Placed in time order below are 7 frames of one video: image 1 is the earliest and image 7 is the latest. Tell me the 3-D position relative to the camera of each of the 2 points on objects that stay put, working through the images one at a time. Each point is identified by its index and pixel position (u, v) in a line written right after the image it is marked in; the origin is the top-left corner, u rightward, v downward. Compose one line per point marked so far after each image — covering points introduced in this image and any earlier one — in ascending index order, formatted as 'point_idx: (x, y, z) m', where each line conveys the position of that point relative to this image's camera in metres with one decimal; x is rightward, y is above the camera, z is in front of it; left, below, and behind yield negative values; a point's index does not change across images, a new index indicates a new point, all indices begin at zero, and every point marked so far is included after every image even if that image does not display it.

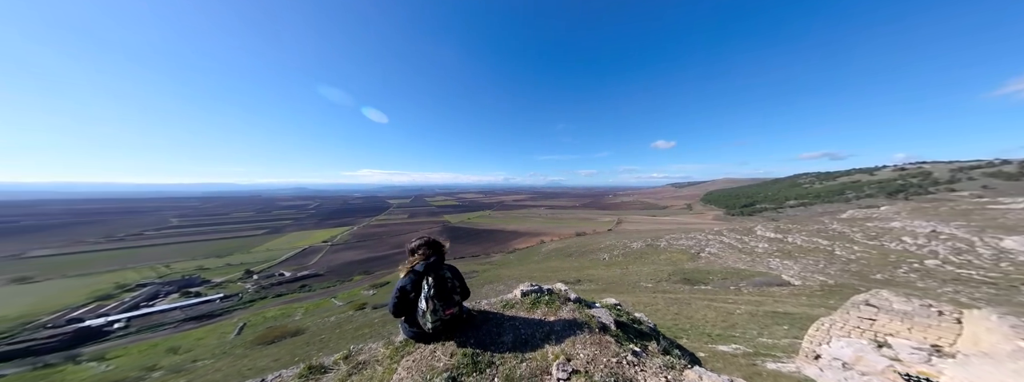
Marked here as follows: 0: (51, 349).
0: (-38.3, -13.2, +18.3) m
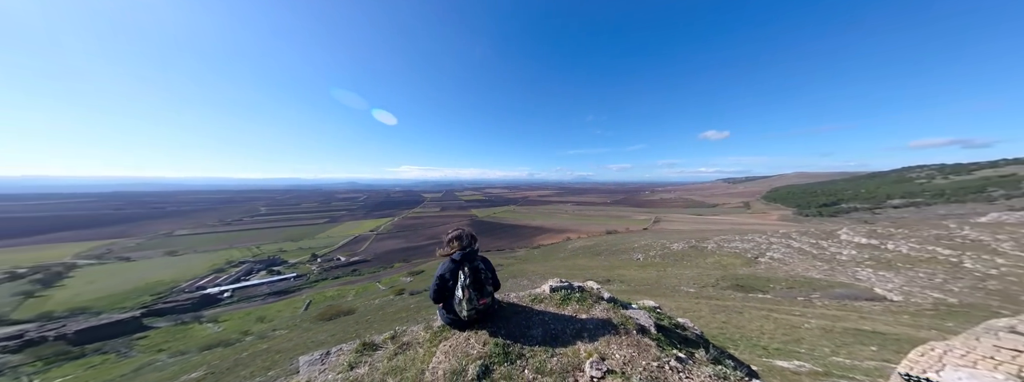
0: (-35.4, -12.6, +23.5) m
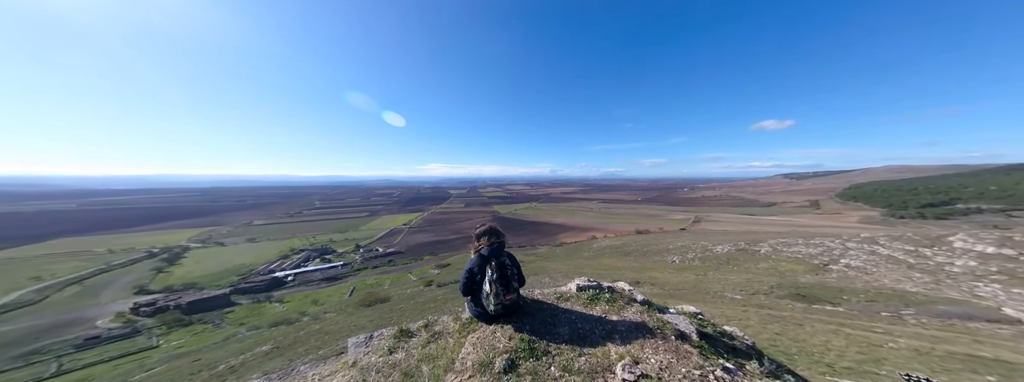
0: (-32.3, -12.1, +27.4) m
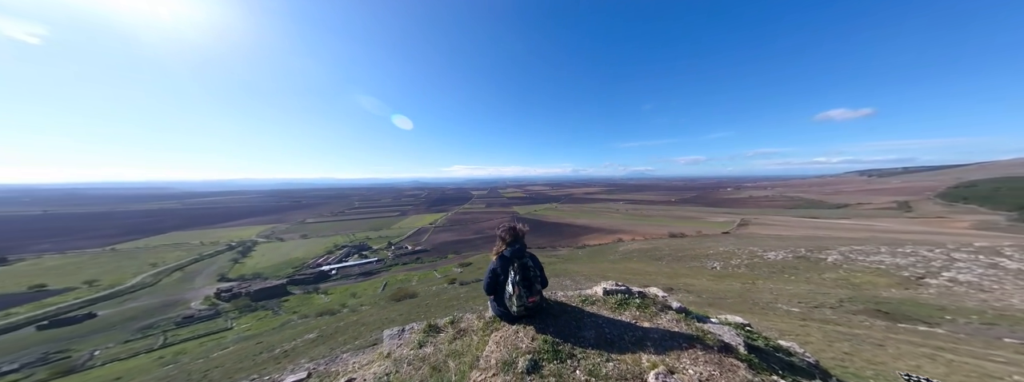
0: (-29.1, -12.3, +30.4) m
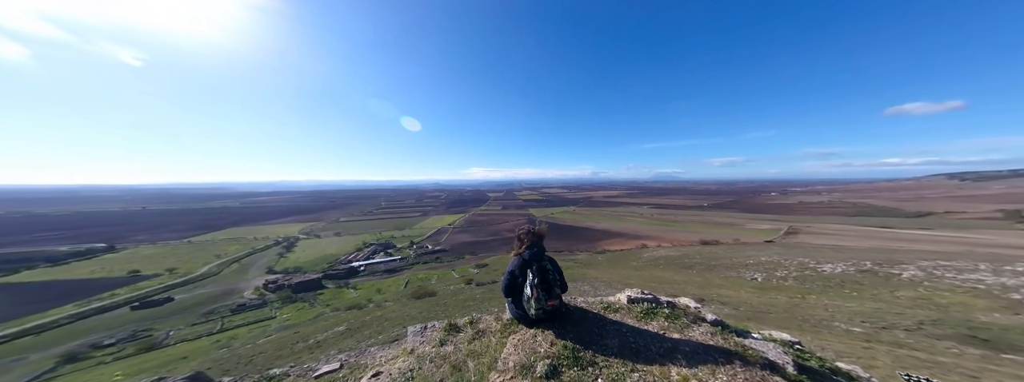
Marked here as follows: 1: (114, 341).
0: (-26.0, -12.5, +32.7) m
1: (-32.5, -12.1, +17.7) m
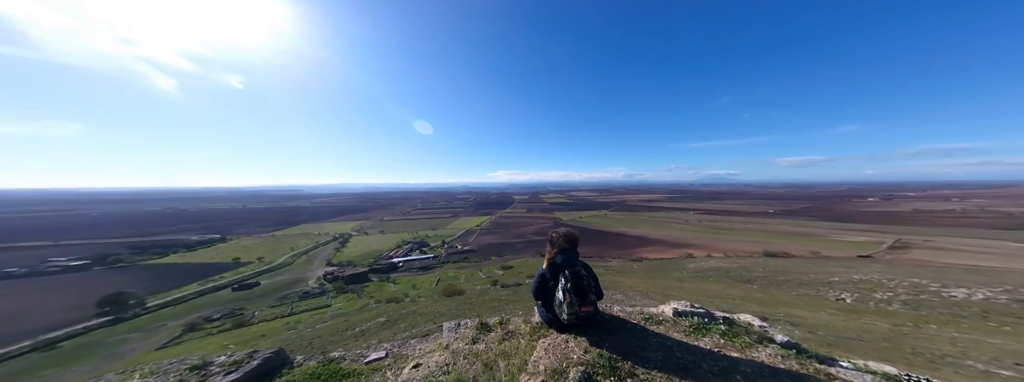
0: (-20.4, -12.8, +35.7) m
1: (-28.7, -12.2, +21.6) m
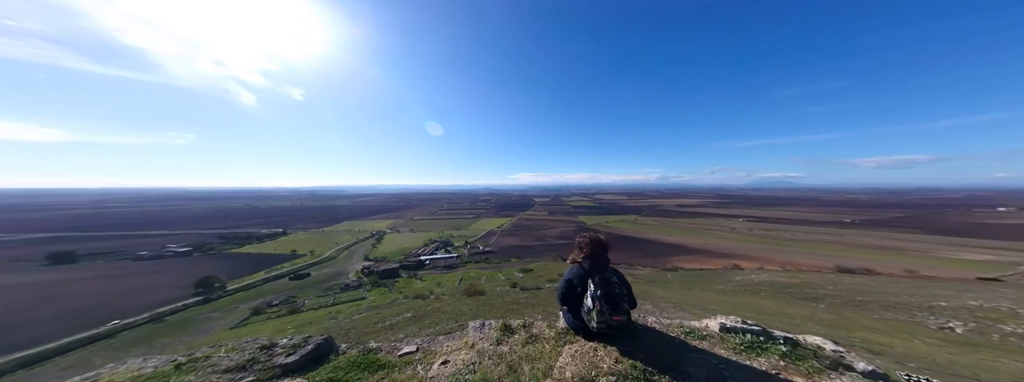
0: (-15.6, -12.9, +37.3) m
1: (-25.3, -12.1, +24.2) m
